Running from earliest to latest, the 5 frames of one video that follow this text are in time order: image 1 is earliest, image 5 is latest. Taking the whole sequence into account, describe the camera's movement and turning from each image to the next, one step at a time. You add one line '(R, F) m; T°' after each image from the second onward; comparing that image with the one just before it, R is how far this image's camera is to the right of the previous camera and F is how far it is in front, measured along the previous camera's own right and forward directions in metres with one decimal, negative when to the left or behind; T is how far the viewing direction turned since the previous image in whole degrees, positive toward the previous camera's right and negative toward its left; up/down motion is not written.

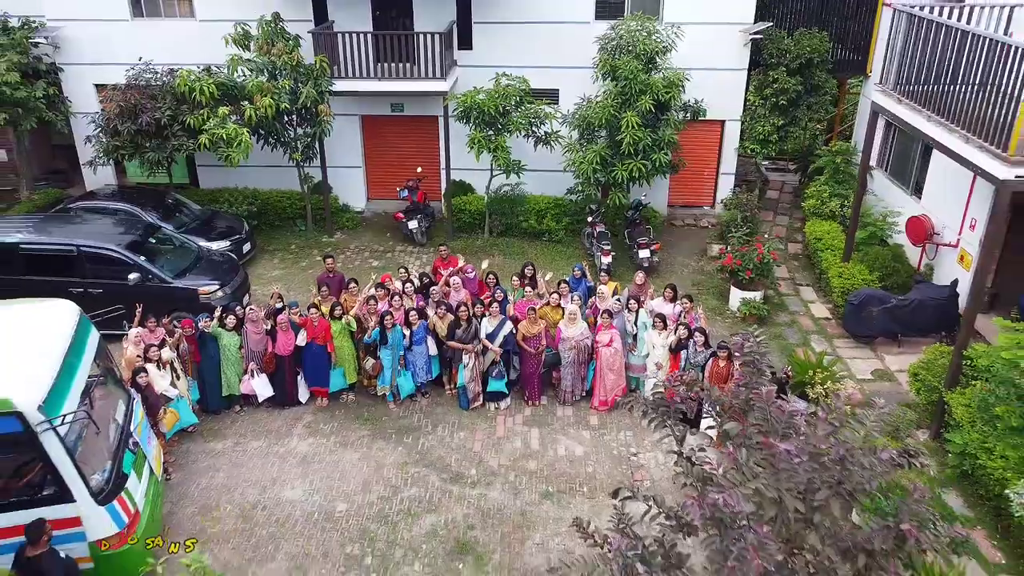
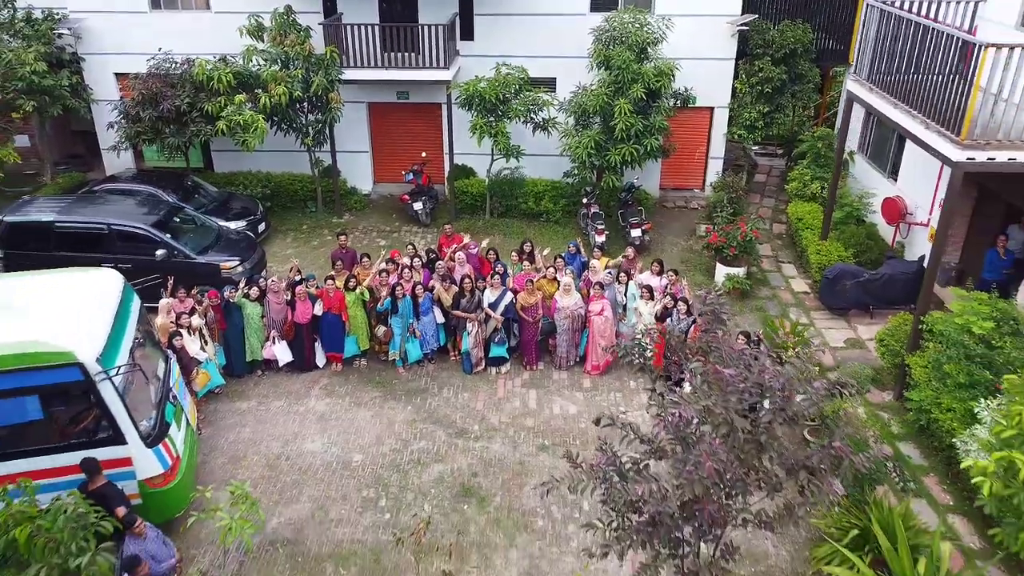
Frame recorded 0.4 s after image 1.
(0.0, -0.7) m; 0°
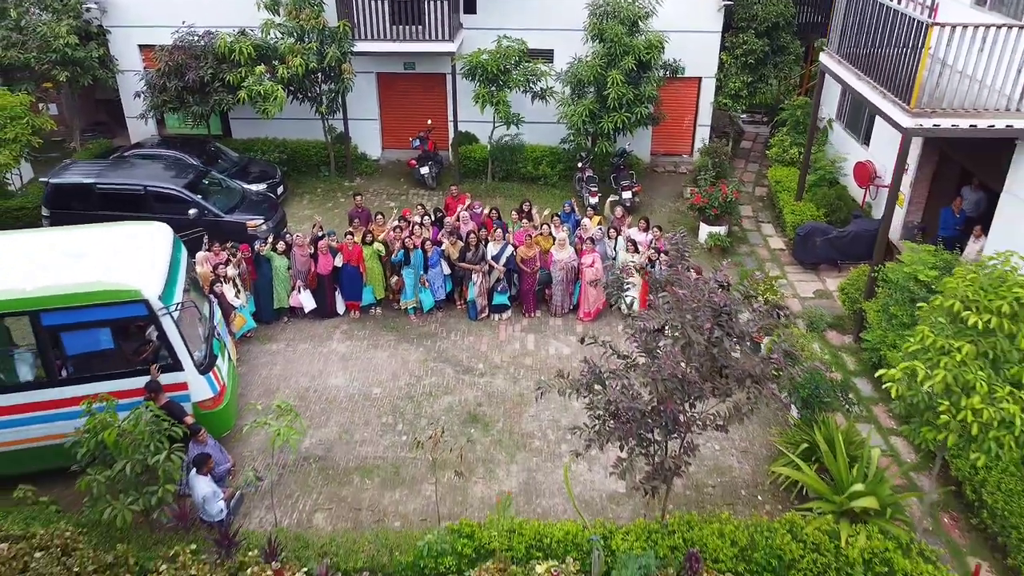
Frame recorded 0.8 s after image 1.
(0.0, -1.0) m; 0°
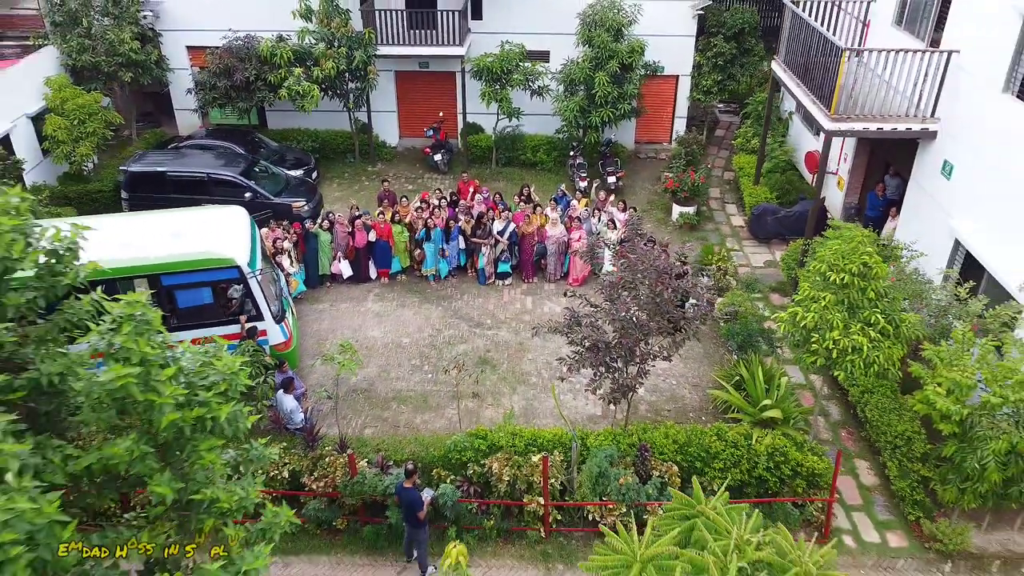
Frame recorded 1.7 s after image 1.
(0.0, -2.2) m; 0°
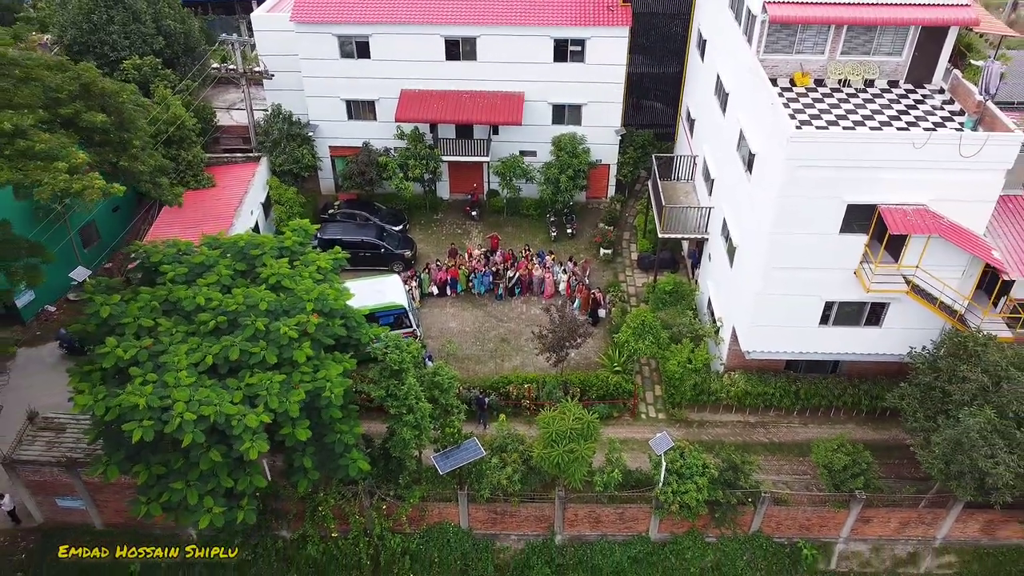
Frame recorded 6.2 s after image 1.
(-0.2, -12.7) m; 0°
